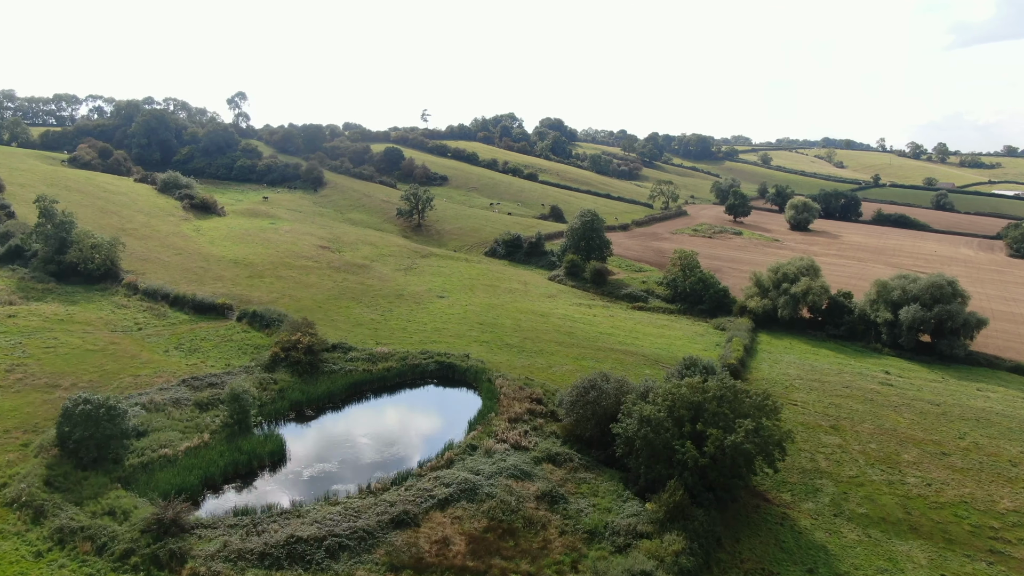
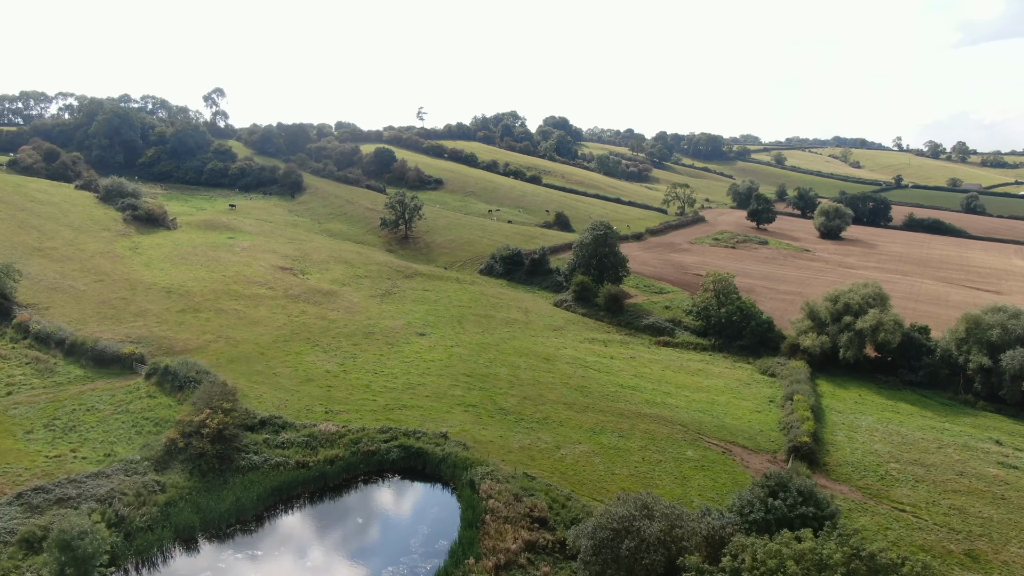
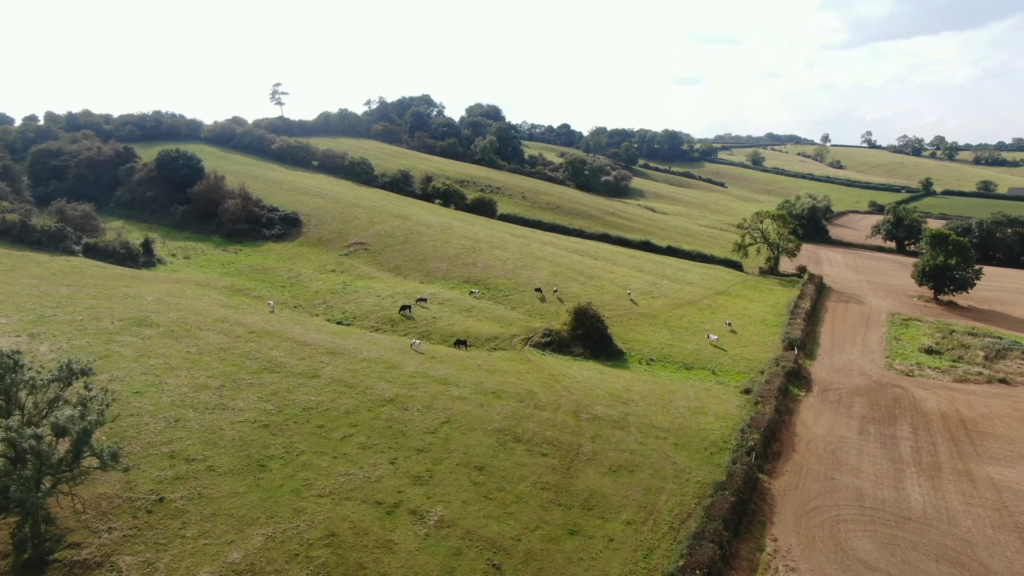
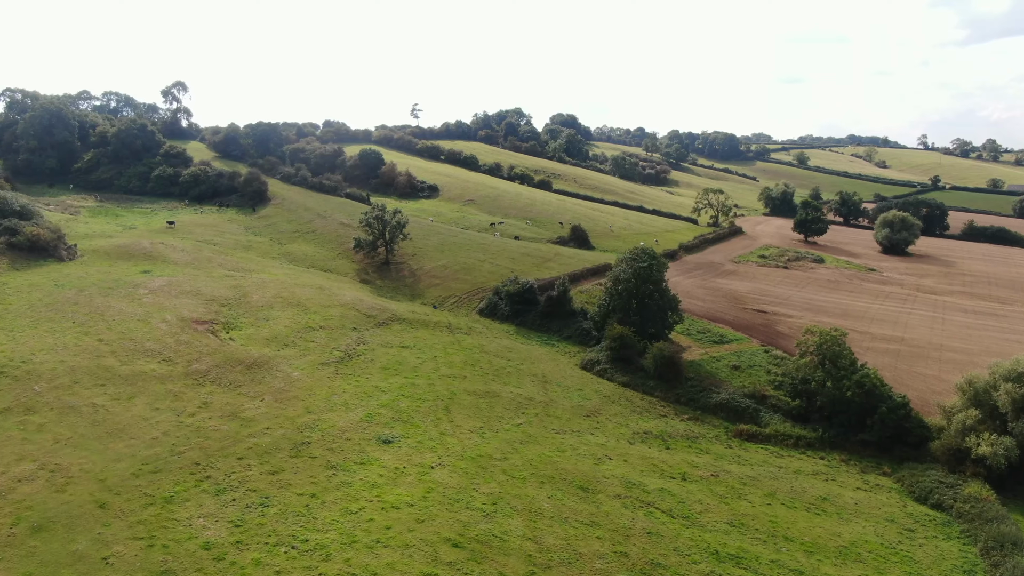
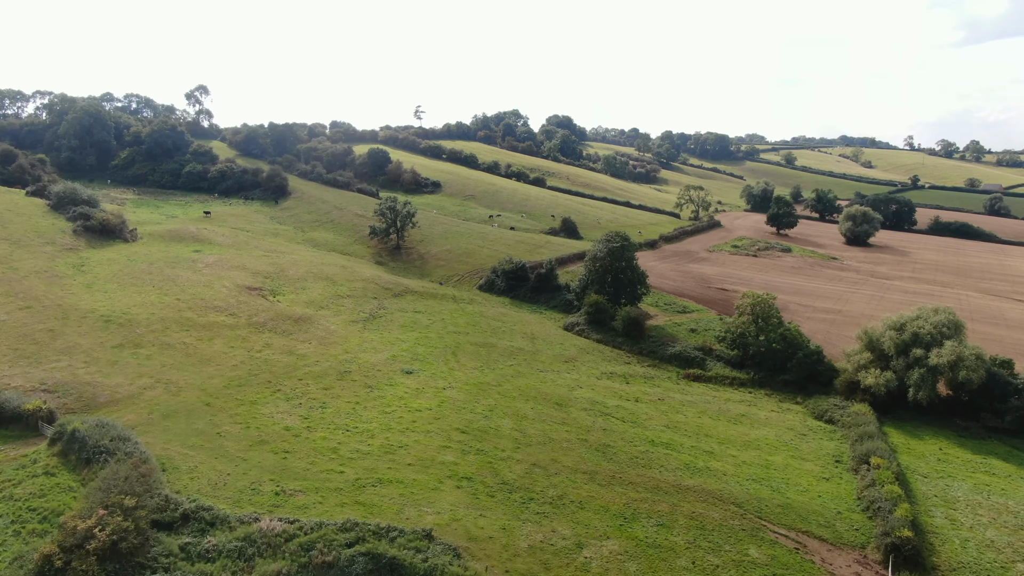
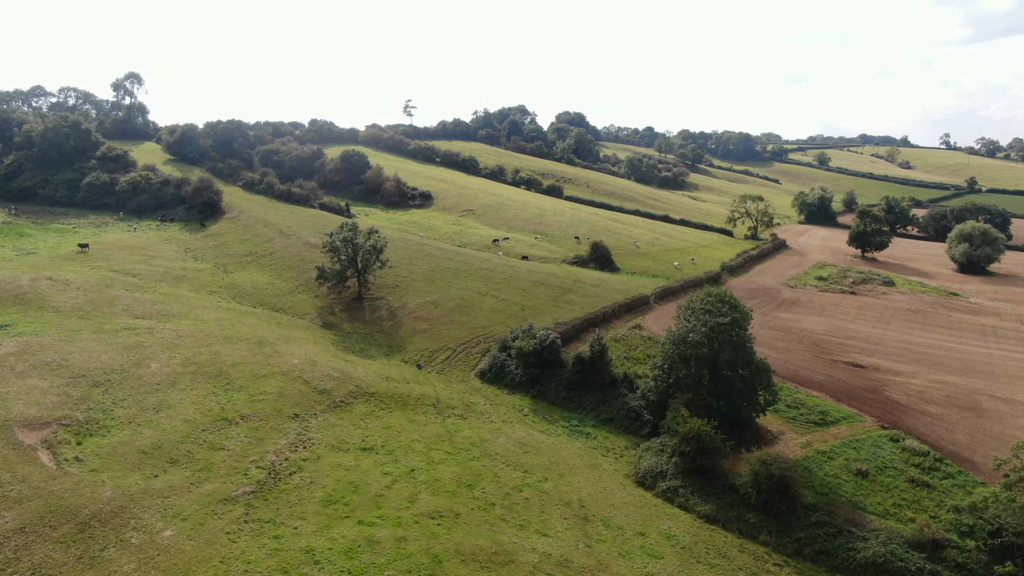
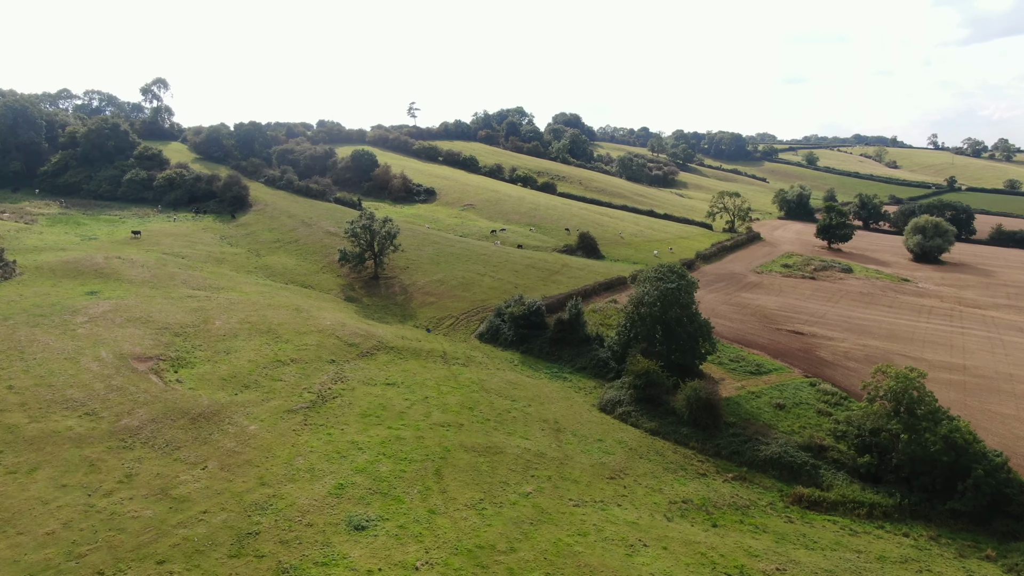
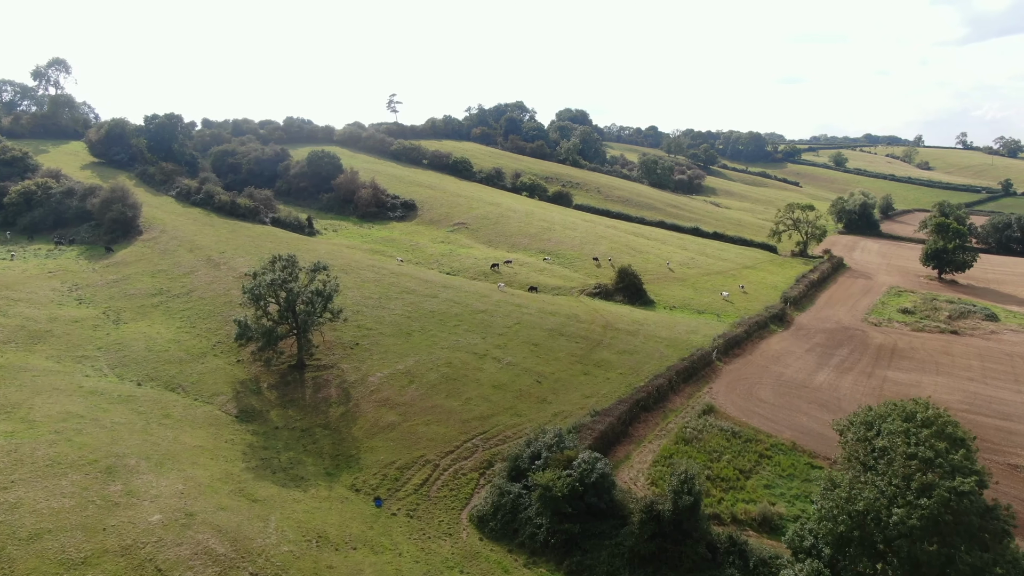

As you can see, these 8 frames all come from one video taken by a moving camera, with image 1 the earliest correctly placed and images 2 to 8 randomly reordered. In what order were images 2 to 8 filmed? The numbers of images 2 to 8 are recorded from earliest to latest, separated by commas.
2, 5, 4, 7, 6, 8, 3
